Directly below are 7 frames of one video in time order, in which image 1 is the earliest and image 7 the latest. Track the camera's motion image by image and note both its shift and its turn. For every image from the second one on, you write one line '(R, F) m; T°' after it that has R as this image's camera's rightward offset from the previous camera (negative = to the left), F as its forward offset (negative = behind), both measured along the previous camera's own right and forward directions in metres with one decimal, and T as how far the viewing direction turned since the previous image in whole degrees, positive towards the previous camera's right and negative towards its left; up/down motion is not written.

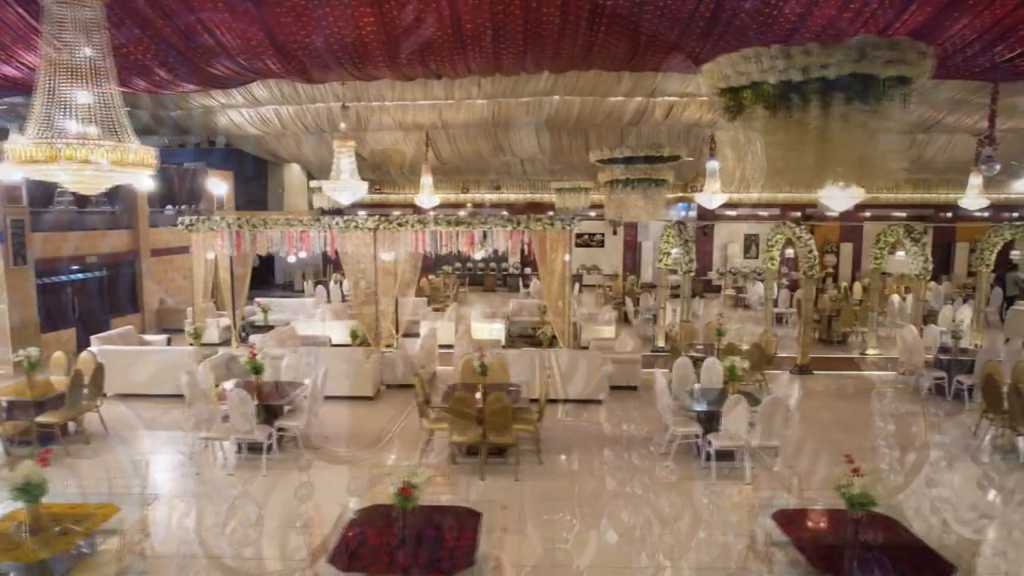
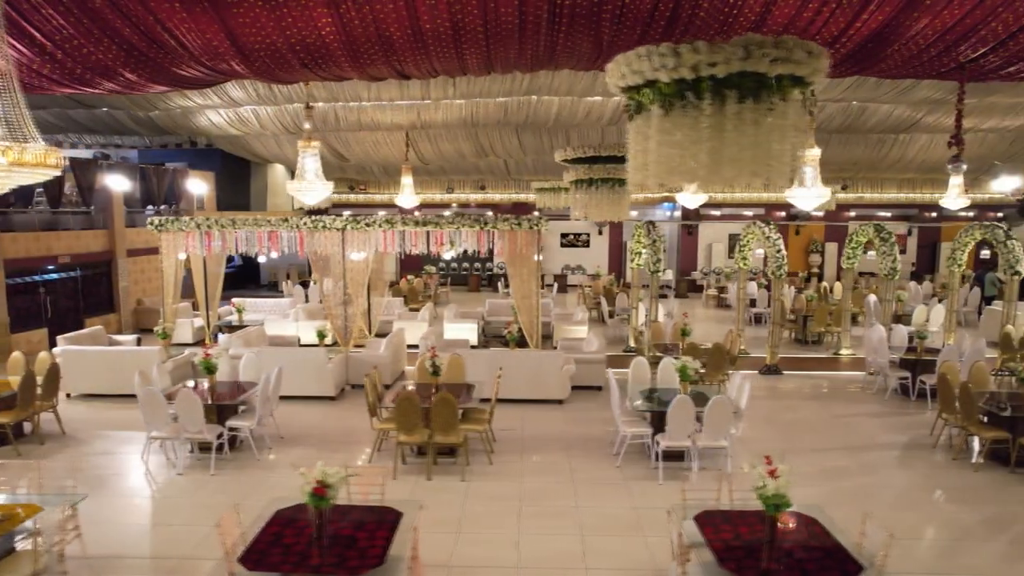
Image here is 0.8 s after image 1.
(+0.5, 0.0) m; 0°
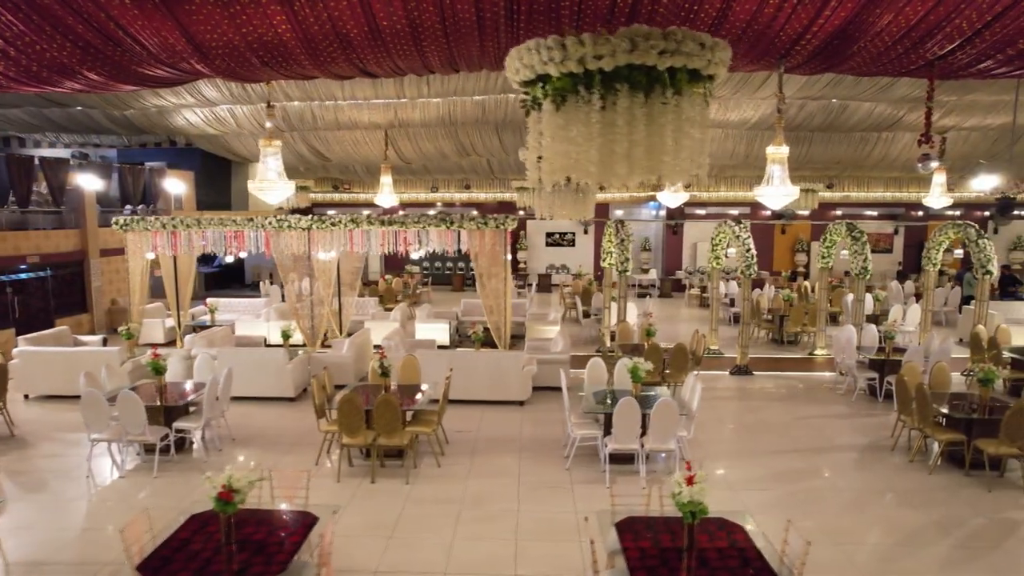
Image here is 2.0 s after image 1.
(+0.5, +0.1) m; 0°
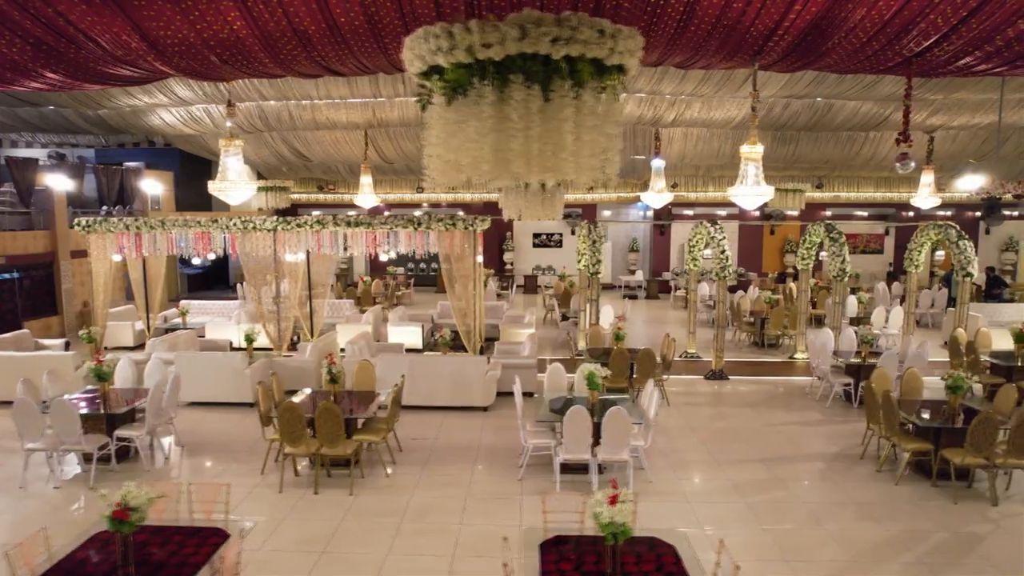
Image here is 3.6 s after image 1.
(+0.5, +0.2) m; 0°
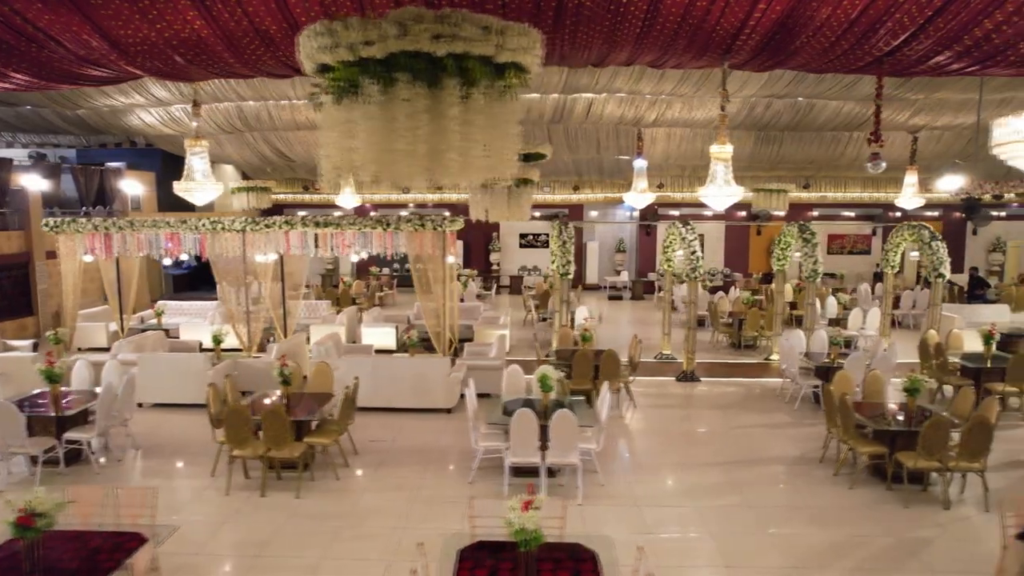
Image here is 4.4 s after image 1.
(+0.5, +0.1) m; 0°
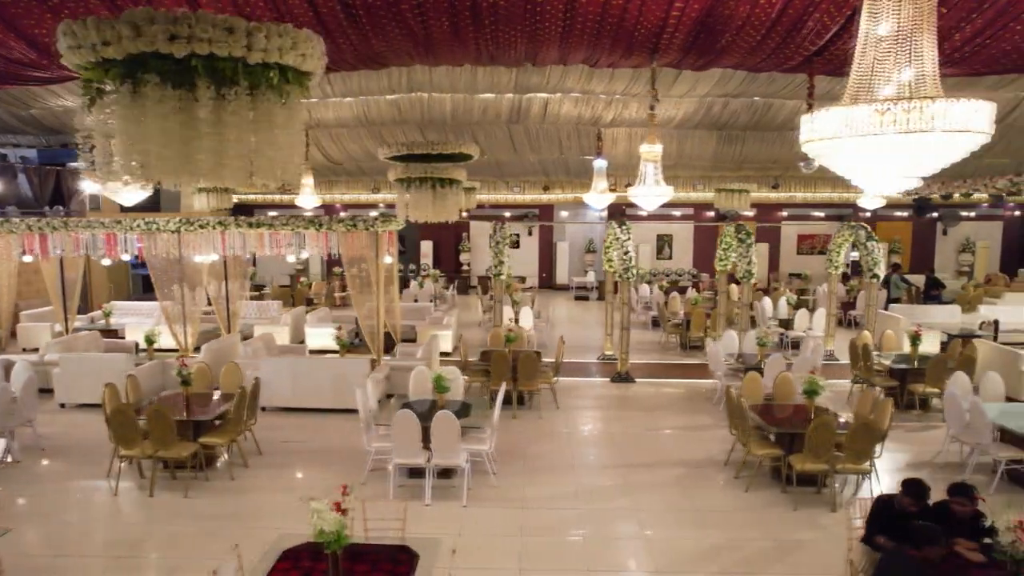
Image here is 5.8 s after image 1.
(+1.0, 0.0) m; 0°
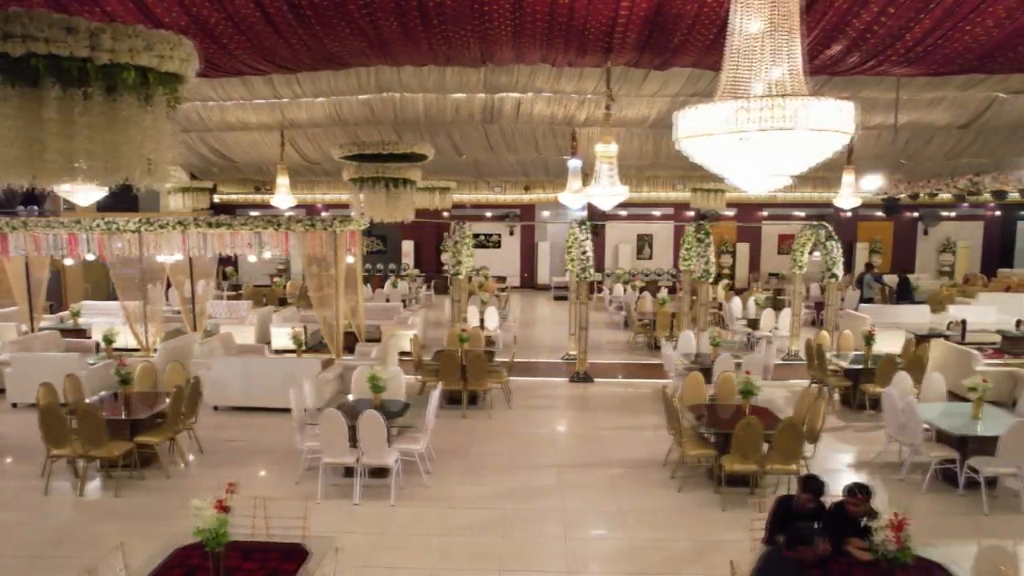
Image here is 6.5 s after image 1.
(+0.6, 0.0) m; 0°
